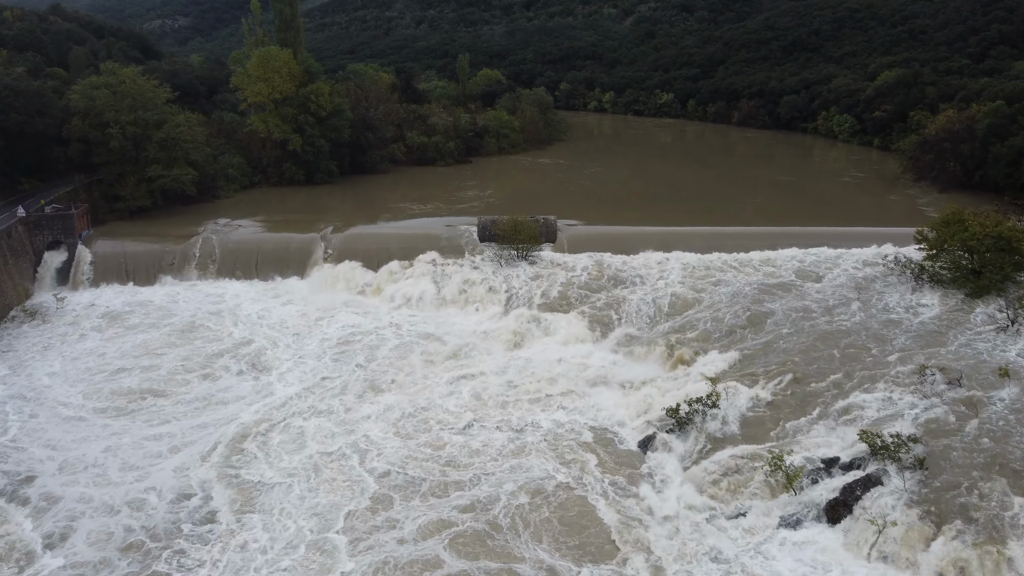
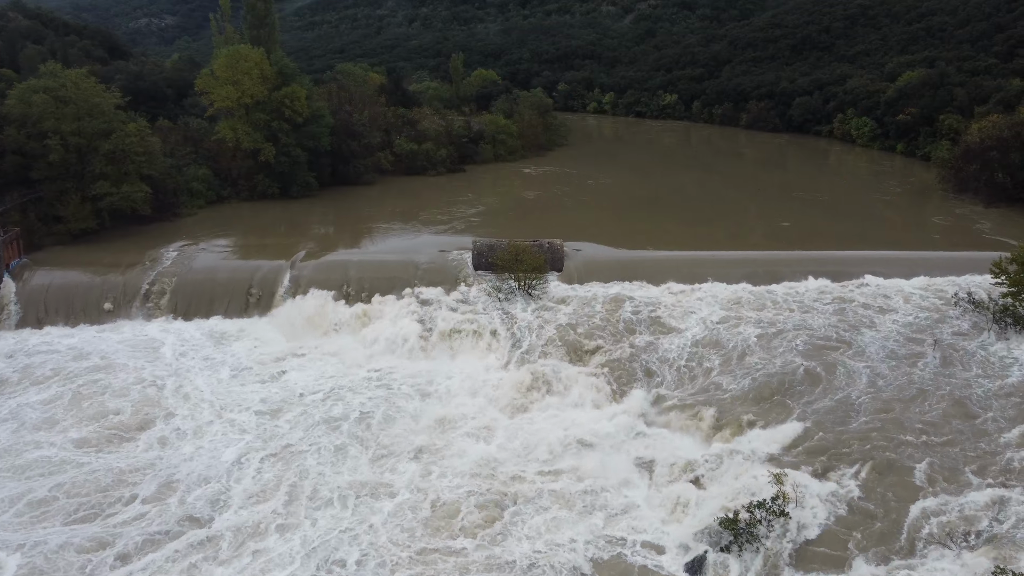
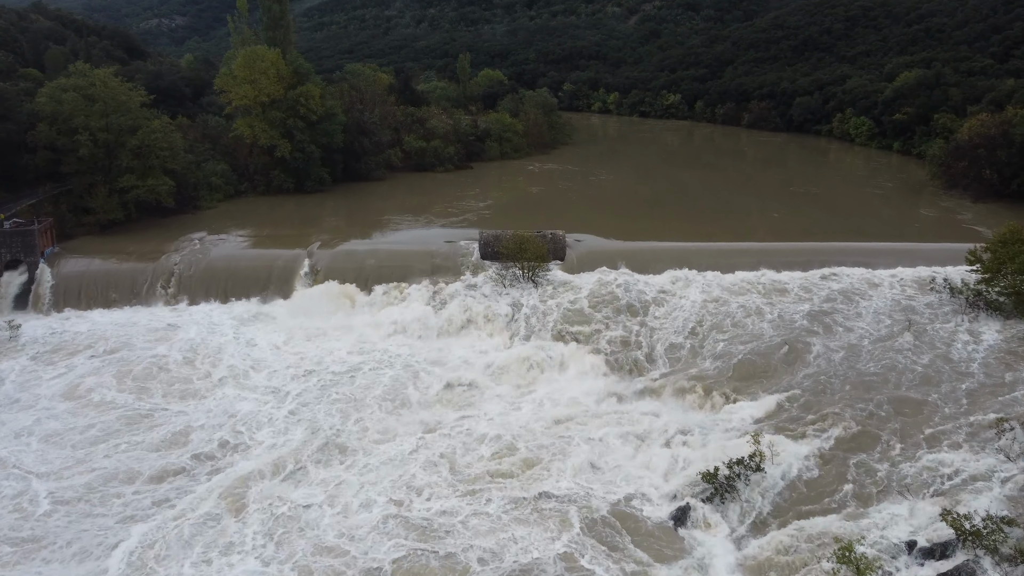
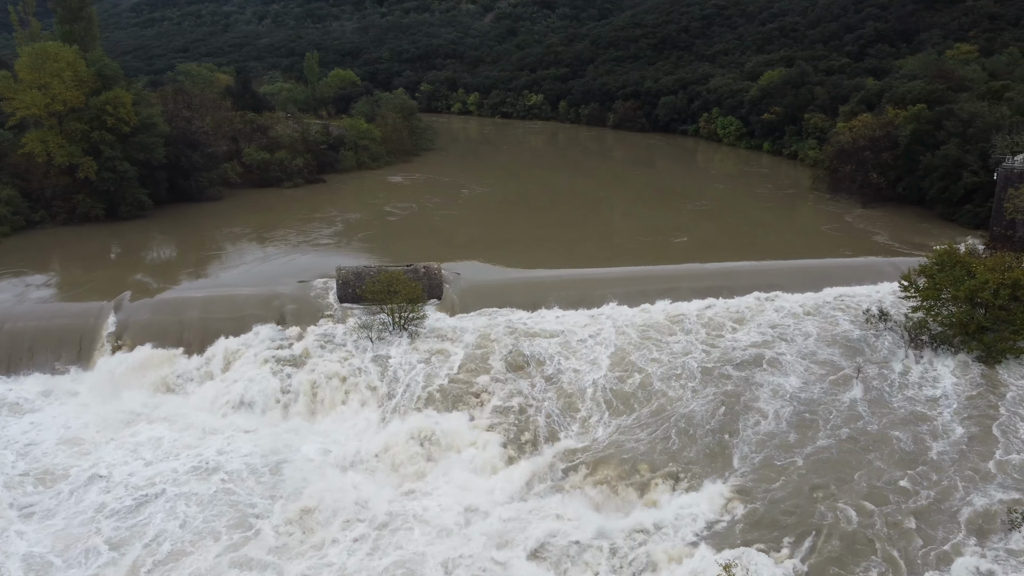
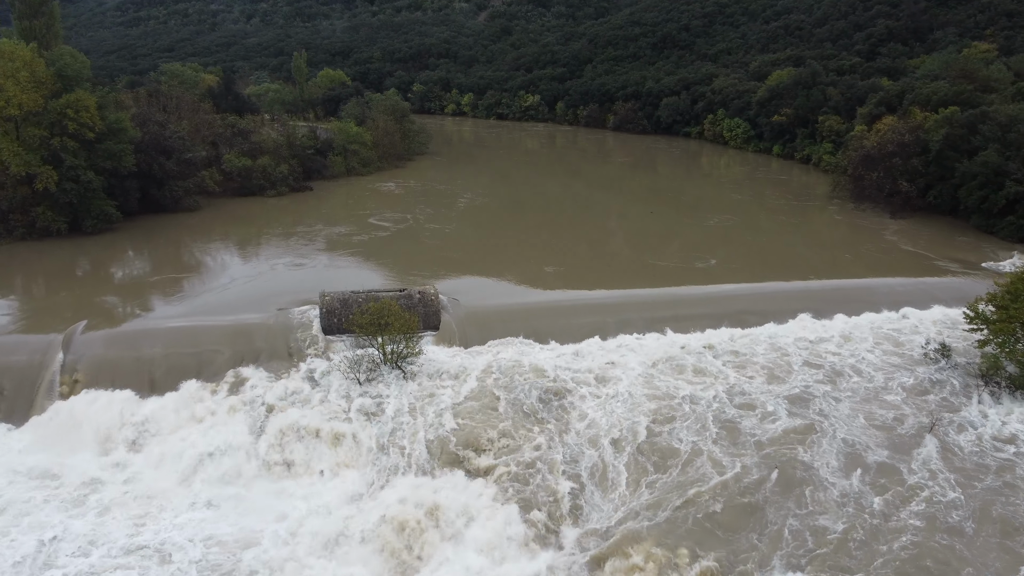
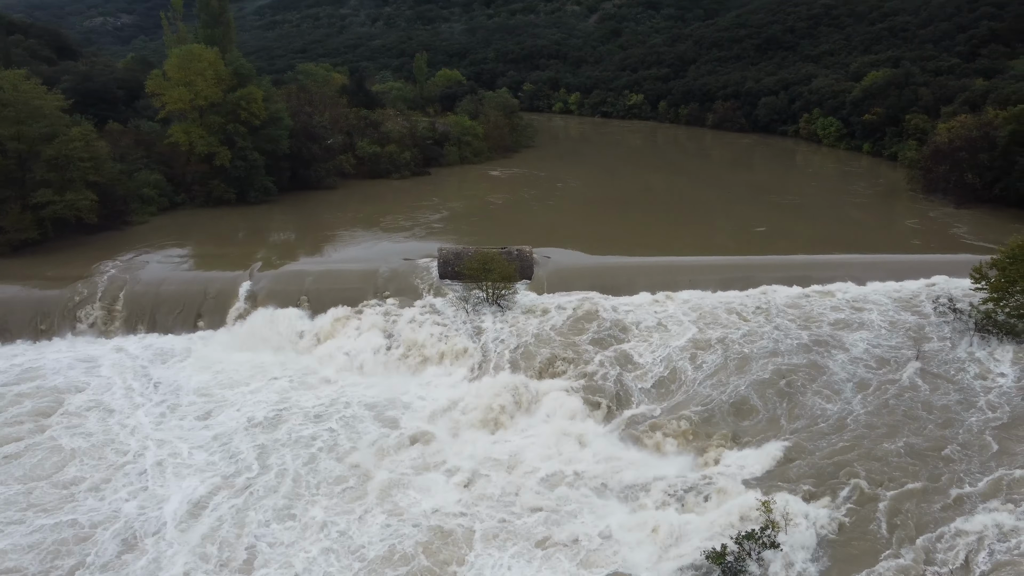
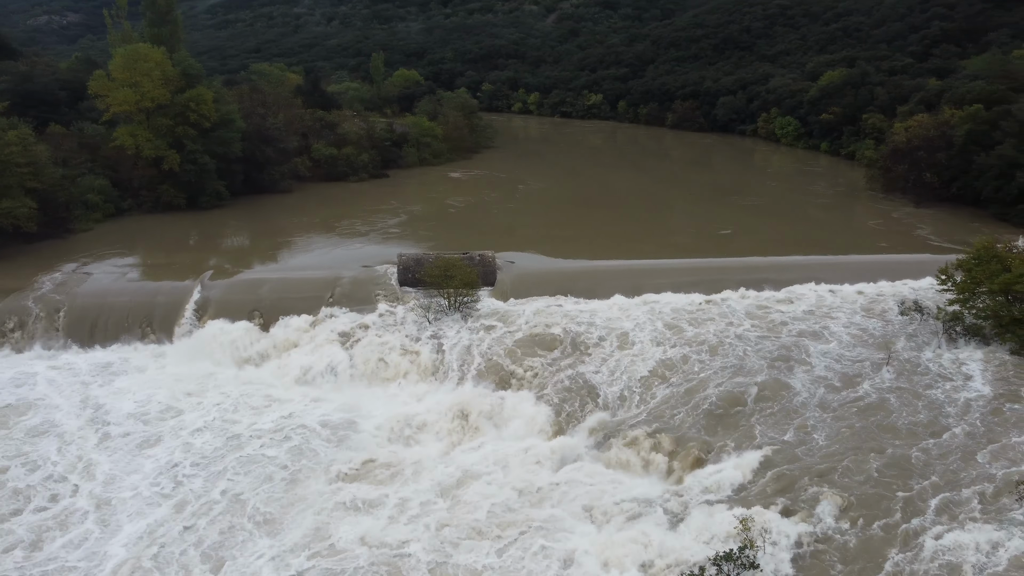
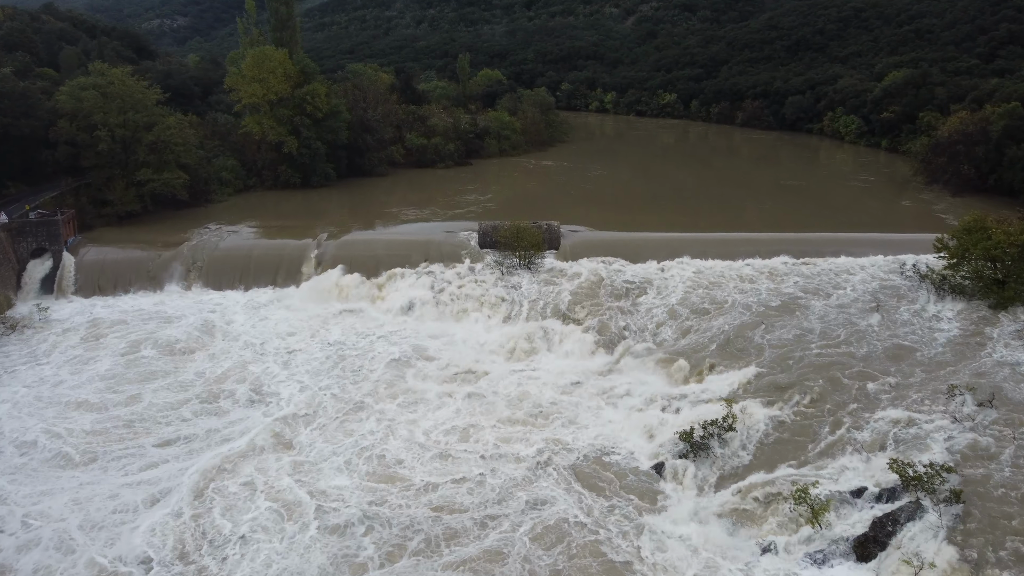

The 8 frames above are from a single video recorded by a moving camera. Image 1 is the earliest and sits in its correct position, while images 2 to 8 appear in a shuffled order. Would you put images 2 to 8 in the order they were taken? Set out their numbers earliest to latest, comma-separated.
8, 3, 2, 6, 7, 4, 5
